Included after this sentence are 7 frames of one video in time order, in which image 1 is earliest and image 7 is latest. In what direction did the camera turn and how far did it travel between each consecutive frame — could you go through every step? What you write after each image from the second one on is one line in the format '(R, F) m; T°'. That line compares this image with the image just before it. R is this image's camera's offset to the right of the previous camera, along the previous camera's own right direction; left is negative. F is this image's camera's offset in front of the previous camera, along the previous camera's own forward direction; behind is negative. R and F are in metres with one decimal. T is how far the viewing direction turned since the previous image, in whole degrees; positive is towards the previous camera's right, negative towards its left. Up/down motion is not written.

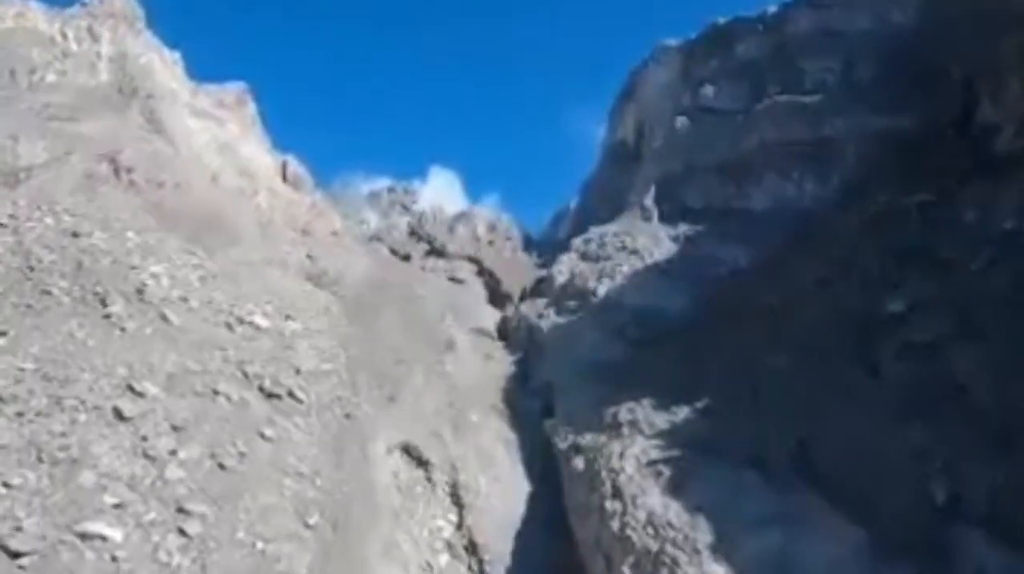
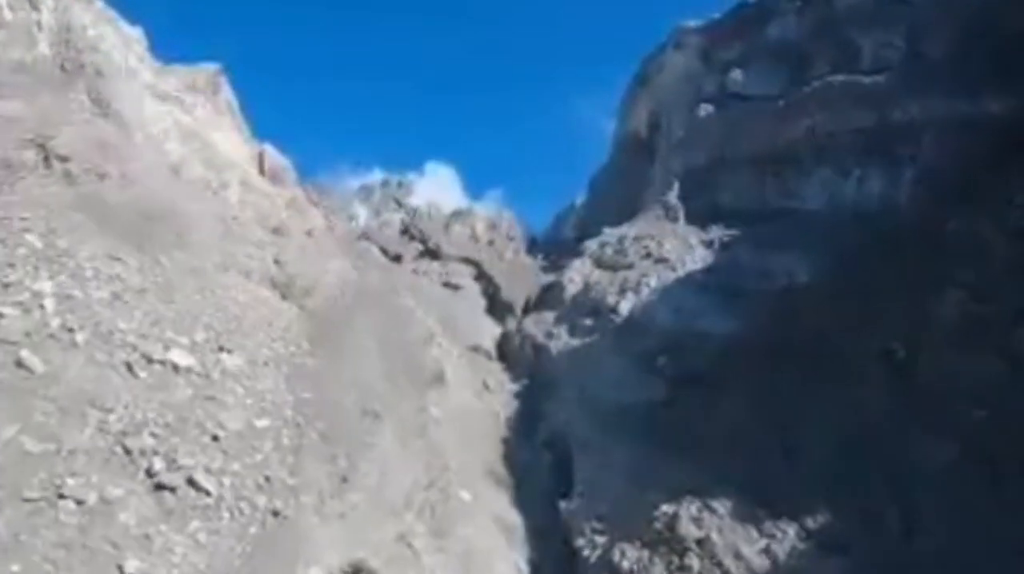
(-0.1, +4.7) m; 0°
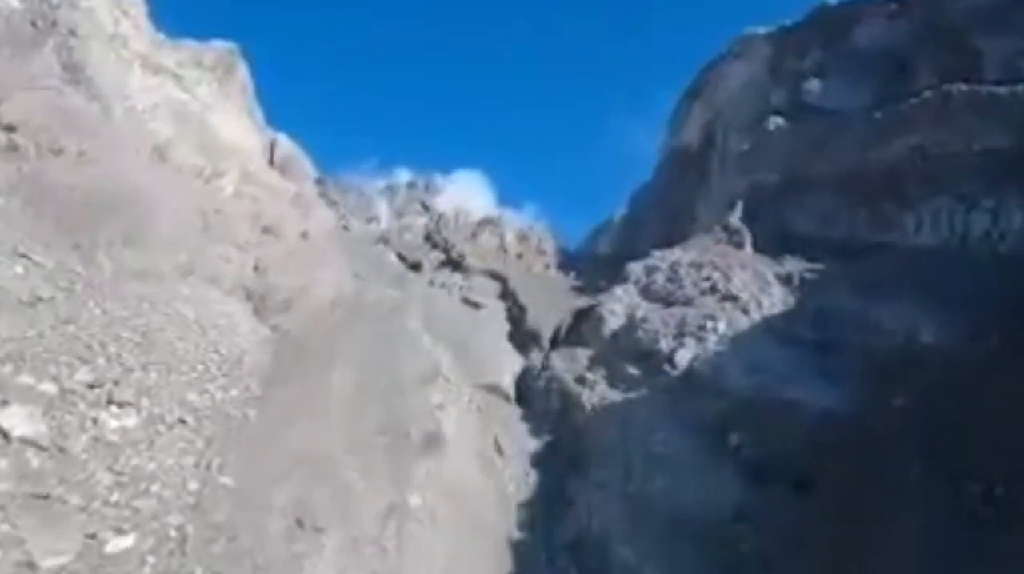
(0.0, +5.2) m; -3°
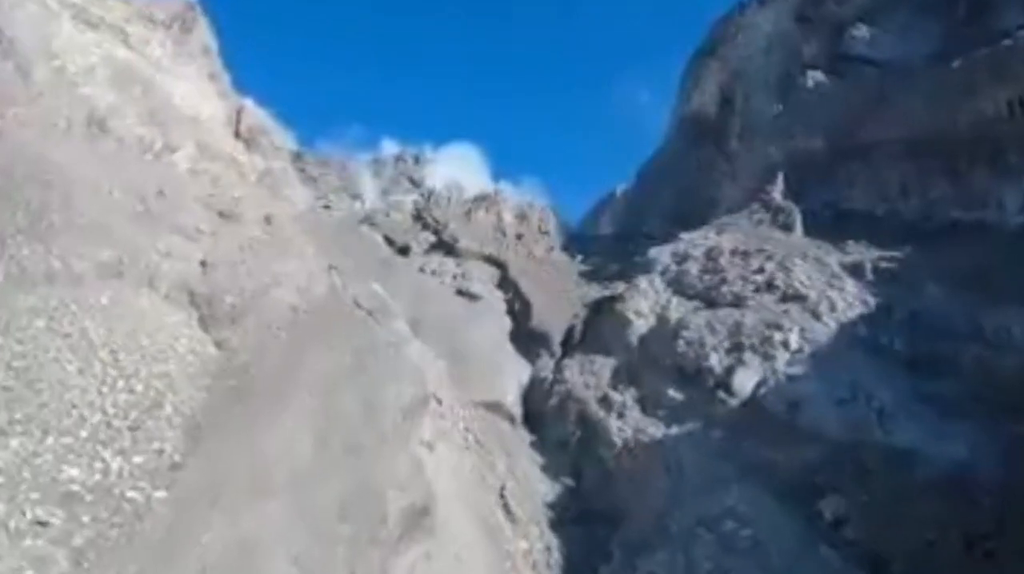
(-0.3, +4.1) m; 0°
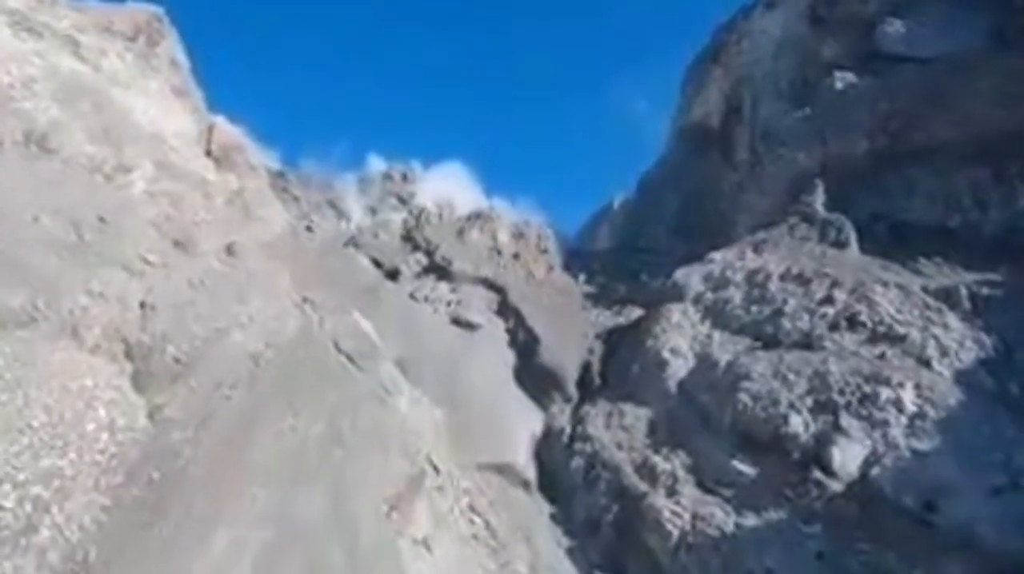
(-0.5, +3.4) m; +1°
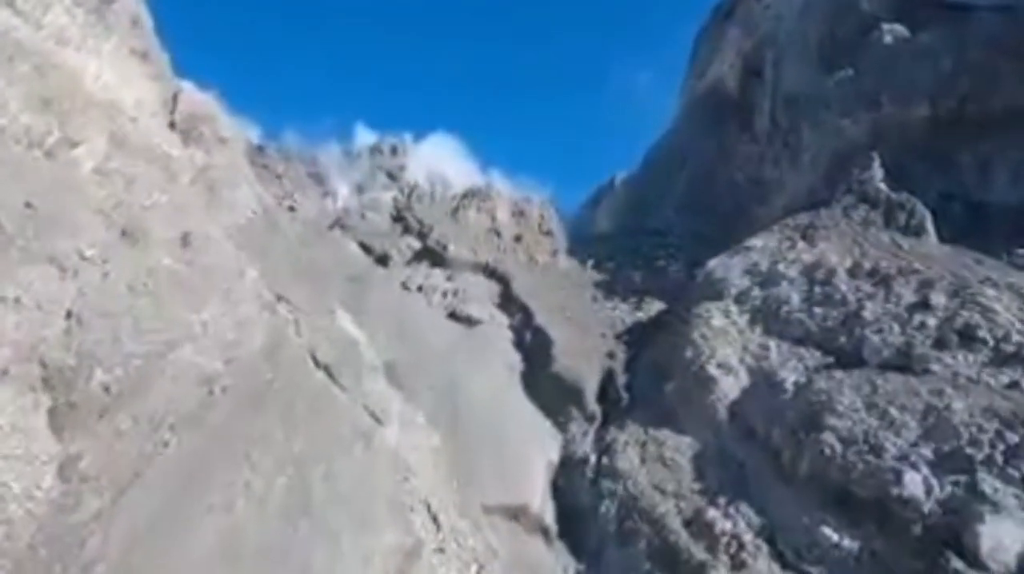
(-0.4, +2.9) m; 0°
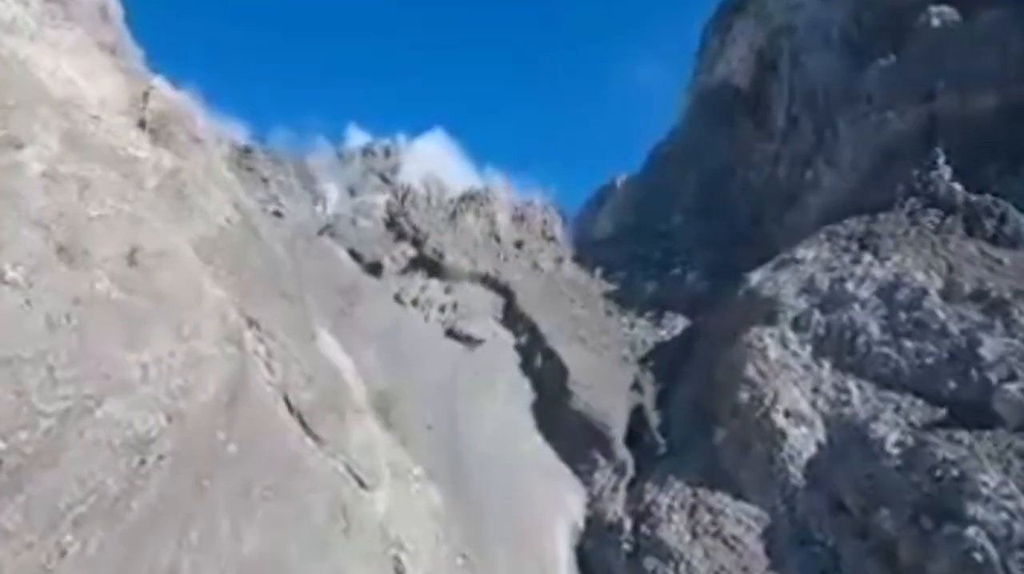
(-0.4, +2.6) m; 0°
